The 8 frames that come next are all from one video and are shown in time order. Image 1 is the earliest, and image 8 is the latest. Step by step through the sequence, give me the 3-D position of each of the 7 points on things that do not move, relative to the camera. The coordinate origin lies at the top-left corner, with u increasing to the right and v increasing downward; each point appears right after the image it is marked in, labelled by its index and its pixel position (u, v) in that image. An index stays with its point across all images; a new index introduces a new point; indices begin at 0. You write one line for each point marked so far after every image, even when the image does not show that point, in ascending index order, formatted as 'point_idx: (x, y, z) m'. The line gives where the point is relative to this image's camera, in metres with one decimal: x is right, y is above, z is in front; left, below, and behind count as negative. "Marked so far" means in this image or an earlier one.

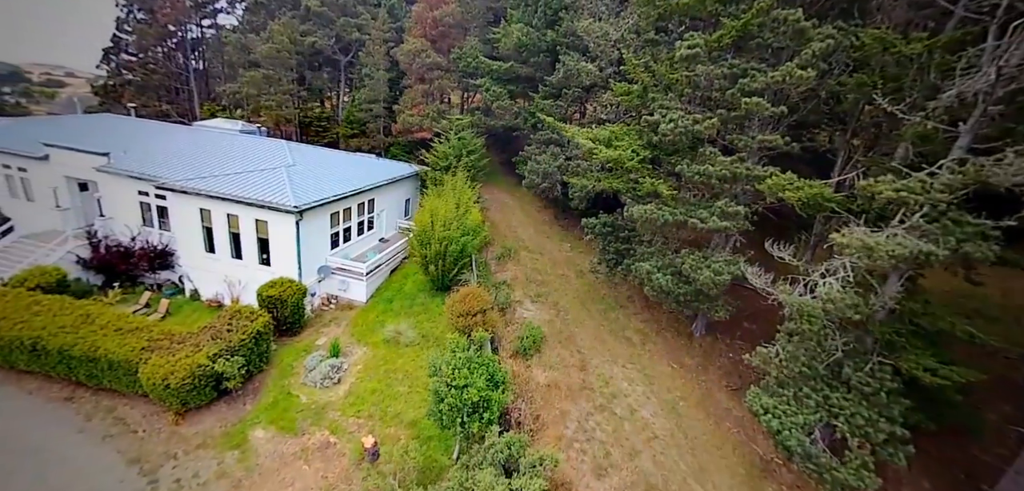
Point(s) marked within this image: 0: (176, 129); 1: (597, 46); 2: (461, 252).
0: (-16.4, +5.7, +19.1) m
1: (+3.8, +8.9, +17.2) m
2: (-1.8, -0.3, +14.0) m
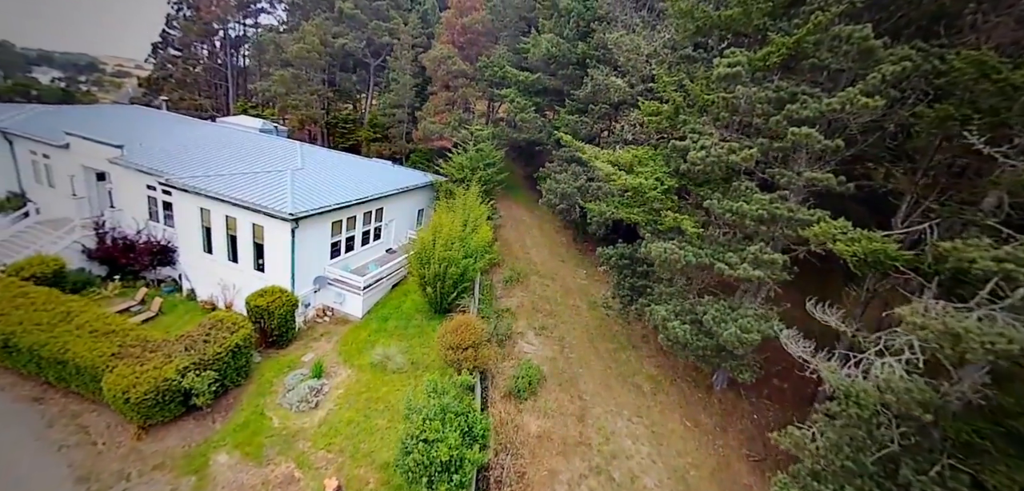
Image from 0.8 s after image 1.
0: (-15.4, +6.0, +19.1) m
1: (+4.8, +7.6, +16.0) m
2: (-1.6, -1.0, +12.9) m
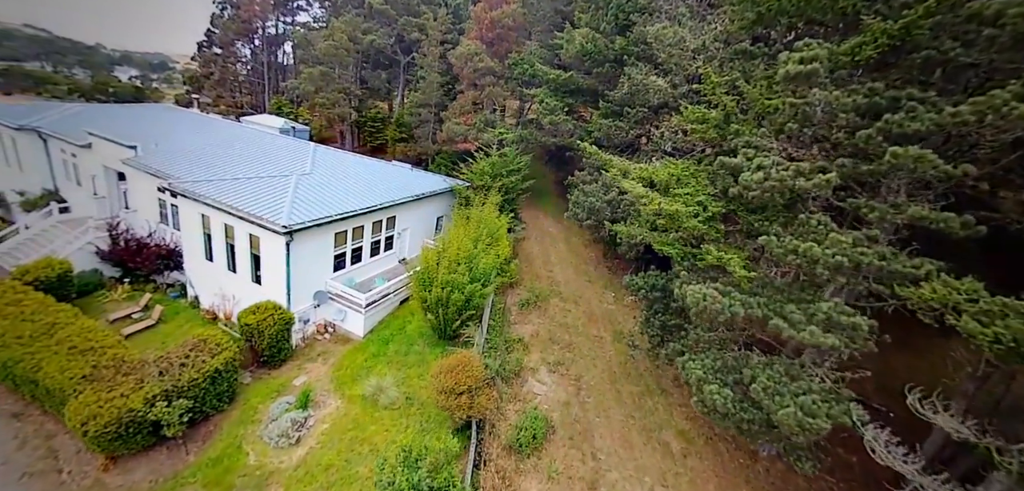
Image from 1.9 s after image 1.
0: (-14.2, +5.9, +18.9) m
1: (+5.7, +6.7, +13.8) m
2: (-1.3, -1.6, +11.5) m
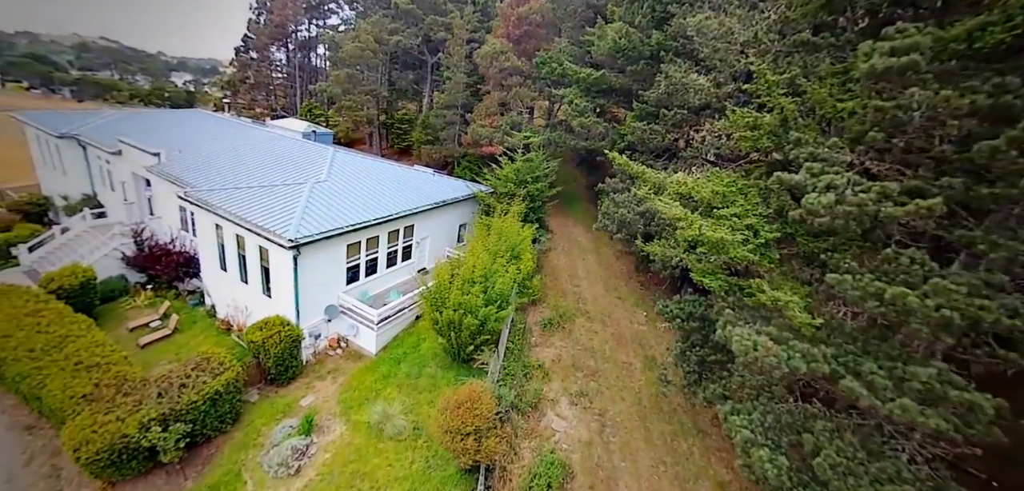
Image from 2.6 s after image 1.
0: (-13.0, +5.6, +18.9) m
1: (+6.5, +6.2, +12.3) m
2: (-0.8, -2.1, +10.5) m
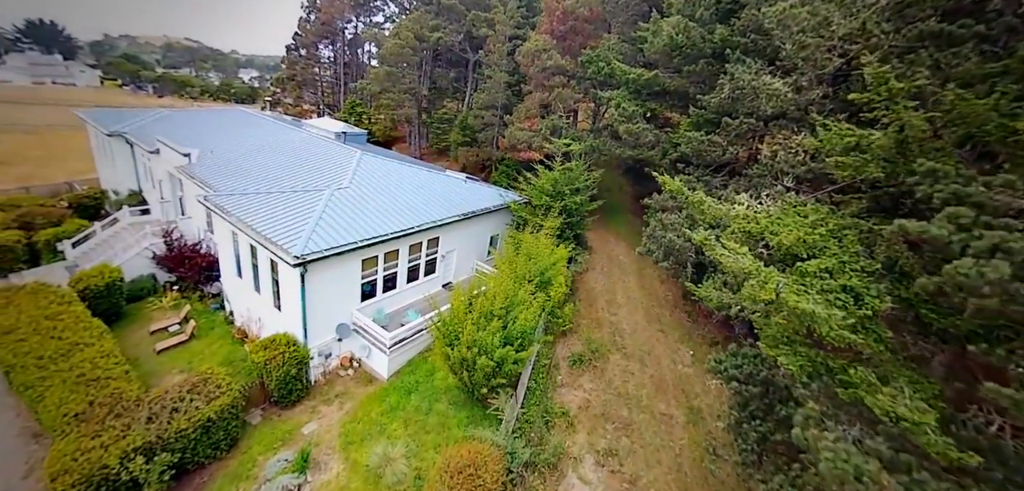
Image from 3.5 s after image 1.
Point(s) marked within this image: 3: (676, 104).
0: (-11.2, +5.6, +18.7) m
1: (+7.5, +5.1, +10.1) m
2: (-0.3, -2.8, +9.2) m
3: (+7.0, +6.0, +16.6) m
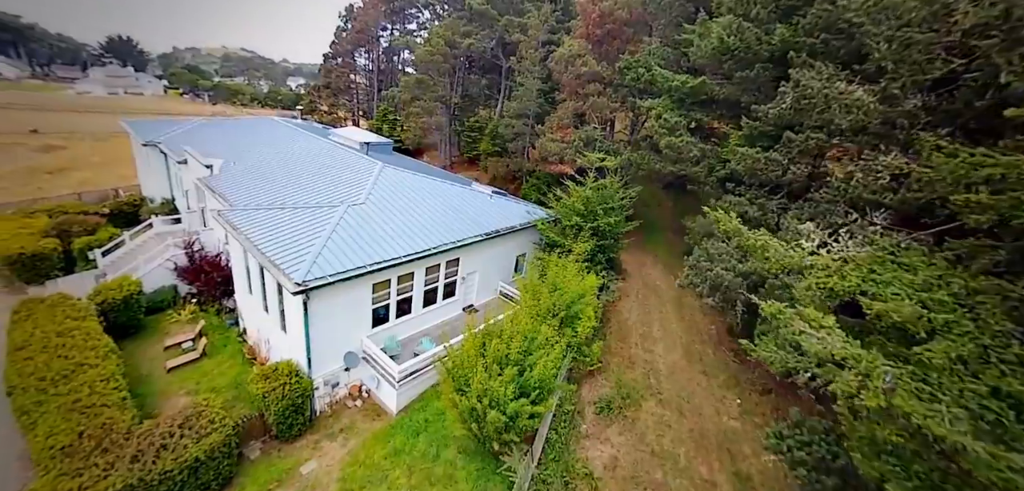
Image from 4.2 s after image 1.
0: (-9.8, +5.0, +18.4) m
1: (+8.1, +4.1, +8.3) m
2: (0.0, -3.6, +8.0) m
3: (+8.1, +5.0, +14.8) m
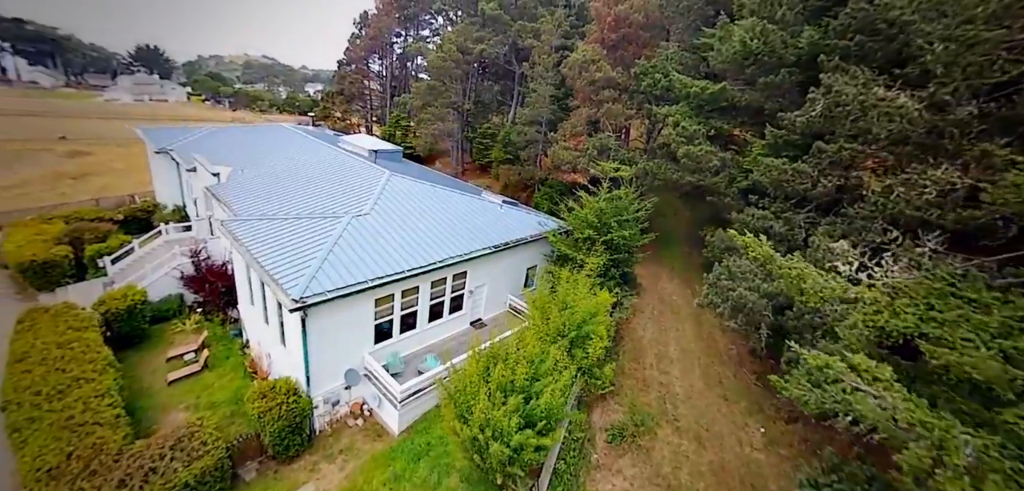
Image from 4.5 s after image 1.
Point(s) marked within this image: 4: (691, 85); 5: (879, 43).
0: (-9.3, +4.6, +18.3) m
1: (+8.2, +3.7, +7.6) m
2: (+0.1, -3.9, +7.4) m
3: (+8.5, +4.5, +14.1) m
4: (+6.6, +5.9, +14.4) m
5: (+9.1, +5.0, +9.9) m
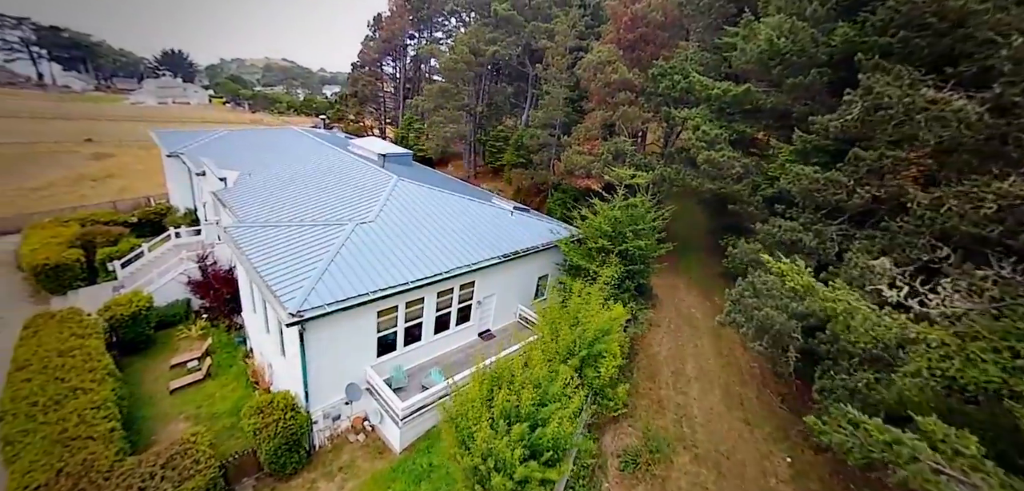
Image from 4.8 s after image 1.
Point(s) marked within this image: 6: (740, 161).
0: (-8.7, +4.4, +18.1) m
1: (+8.4, +3.3, +6.8) m
2: (+0.1, -4.2, +6.9) m
3: (+8.9, +4.1, +13.2) m
4: (+7.0, +5.6, +13.6) m
5: (+9.3, +4.6, +9.1) m
6: (+7.5, +2.8, +12.8) m
